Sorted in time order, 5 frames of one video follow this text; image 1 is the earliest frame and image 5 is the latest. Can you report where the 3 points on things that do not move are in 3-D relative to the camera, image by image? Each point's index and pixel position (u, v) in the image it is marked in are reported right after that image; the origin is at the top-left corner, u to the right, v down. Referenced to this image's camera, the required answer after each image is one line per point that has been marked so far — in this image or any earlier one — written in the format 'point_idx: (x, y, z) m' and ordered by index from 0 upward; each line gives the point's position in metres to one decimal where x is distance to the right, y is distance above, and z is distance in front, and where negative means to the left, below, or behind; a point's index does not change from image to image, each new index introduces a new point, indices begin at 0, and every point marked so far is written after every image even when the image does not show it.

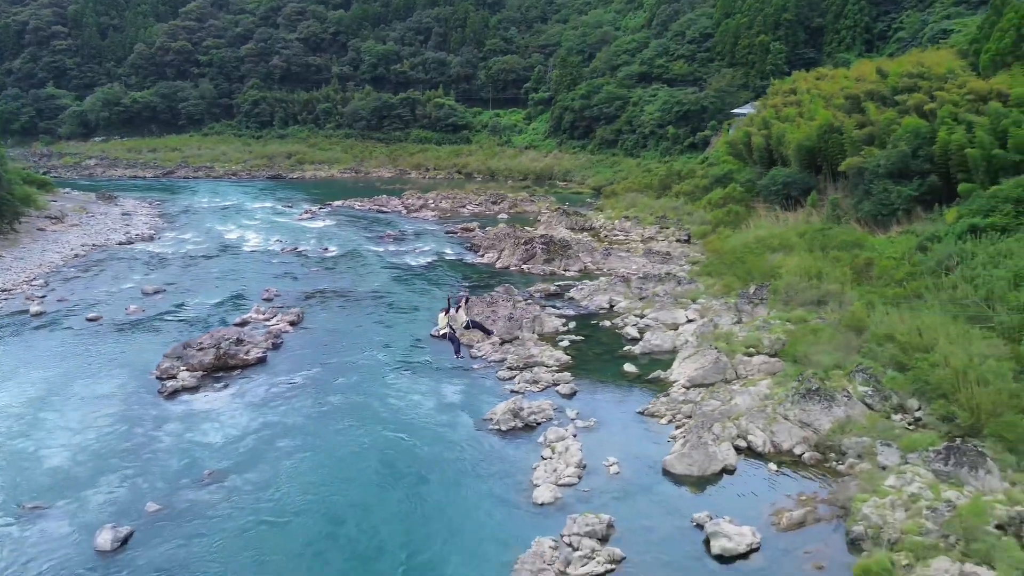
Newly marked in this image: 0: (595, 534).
0: (+0.8, -2.3, +7.0) m
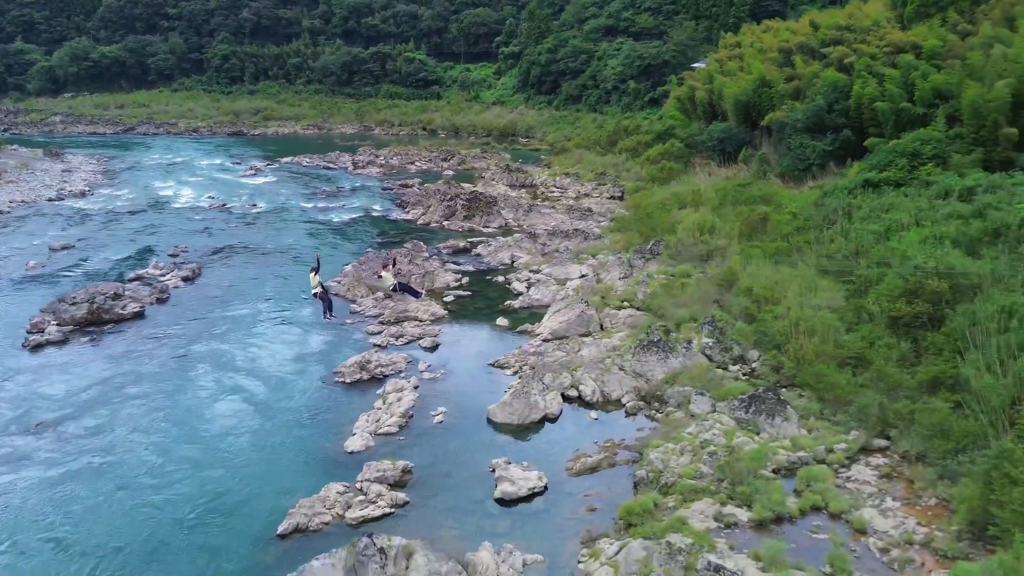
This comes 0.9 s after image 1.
0: (-1.2, -1.9, +7.3) m
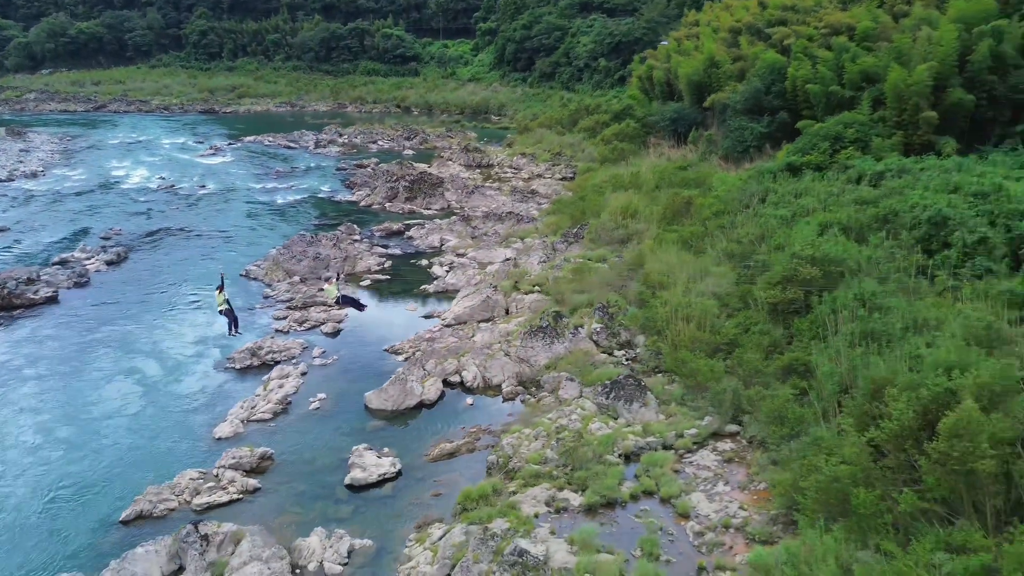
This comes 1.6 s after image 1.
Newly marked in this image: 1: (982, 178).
0: (-2.7, -1.8, +7.4) m
1: (+6.9, +1.6, +11.0) m
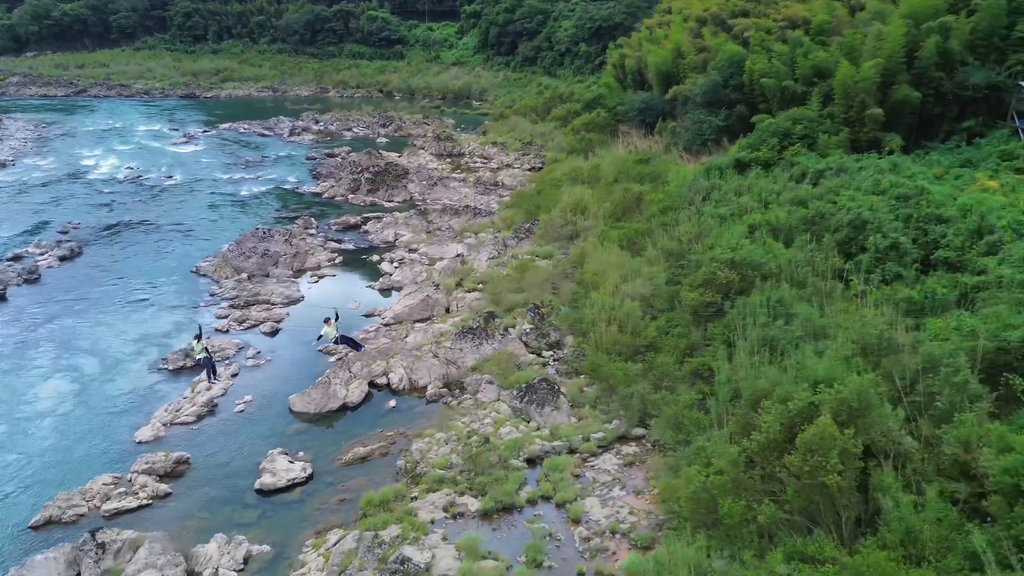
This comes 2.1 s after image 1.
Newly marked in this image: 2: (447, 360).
0: (-3.6, -1.9, +7.6) m
1: (+5.9, +1.6, +11.1) m
2: (-0.8, -0.9, +9.9) m
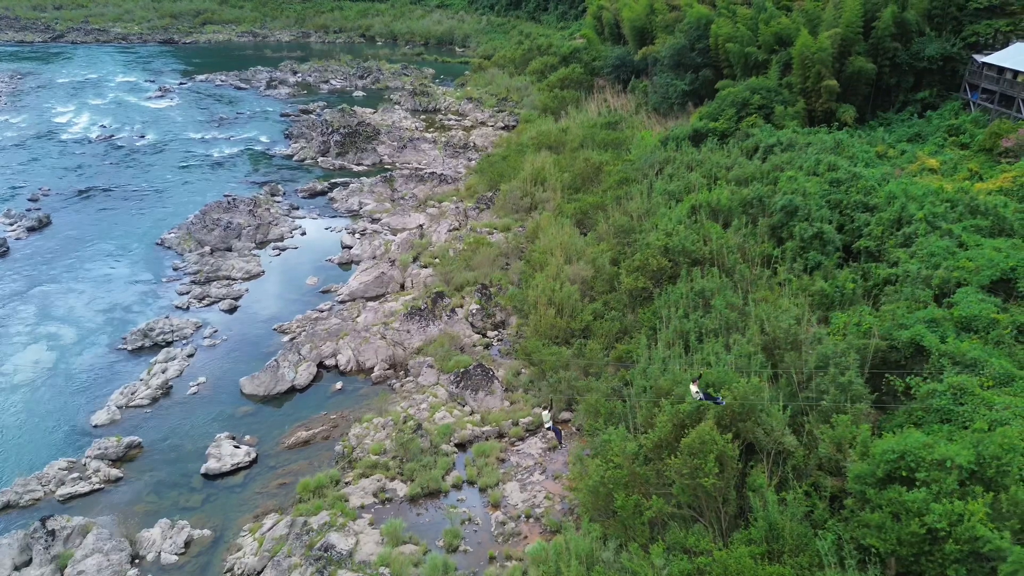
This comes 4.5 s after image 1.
0: (-4.4, -1.8, +8.2) m
1: (+5.2, +1.9, +11.4) m
2: (-1.6, -0.7, +10.3) m
